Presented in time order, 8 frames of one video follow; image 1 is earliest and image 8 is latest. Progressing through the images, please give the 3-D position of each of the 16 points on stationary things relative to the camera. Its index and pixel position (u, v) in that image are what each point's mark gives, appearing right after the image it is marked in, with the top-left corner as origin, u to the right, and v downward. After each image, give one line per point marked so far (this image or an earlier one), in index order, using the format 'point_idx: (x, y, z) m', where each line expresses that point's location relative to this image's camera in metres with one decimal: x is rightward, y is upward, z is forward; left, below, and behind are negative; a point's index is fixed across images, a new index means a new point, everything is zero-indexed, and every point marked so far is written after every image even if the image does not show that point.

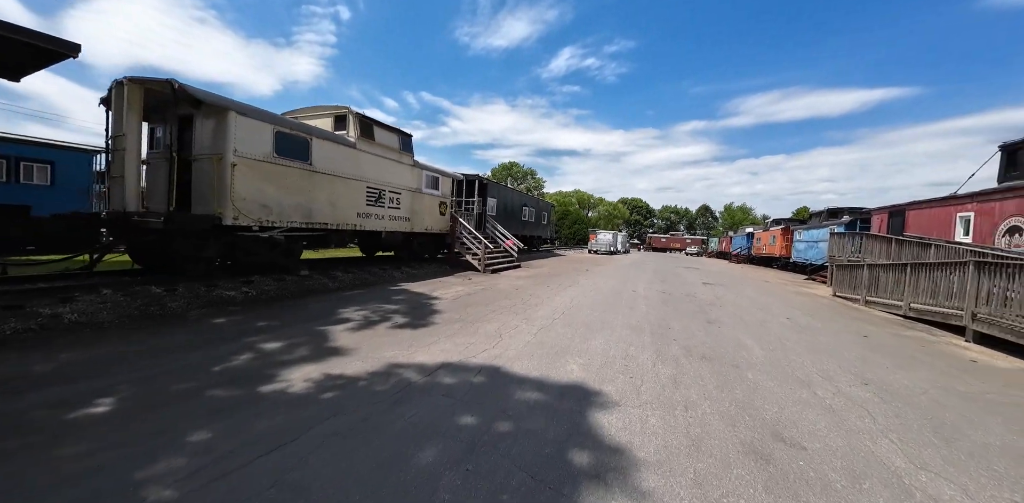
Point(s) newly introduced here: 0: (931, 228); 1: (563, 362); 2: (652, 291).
0: (+13.7, +0.7, +12.6) m
1: (+0.6, -1.3, +4.5) m
2: (+3.9, -1.2, +10.8) m
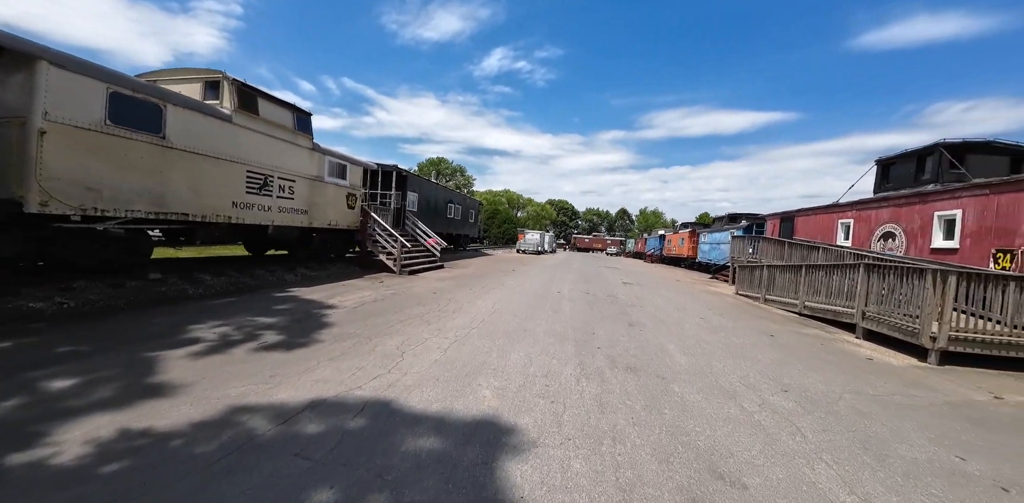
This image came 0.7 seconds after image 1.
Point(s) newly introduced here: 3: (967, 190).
0: (+11.1, +0.6, +14.0) m
1: (-0.4, -1.3, +3.7) m
2: (+1.7, -1.2, +10.5) m
3: (+10.1, +1.4, +8.3) m
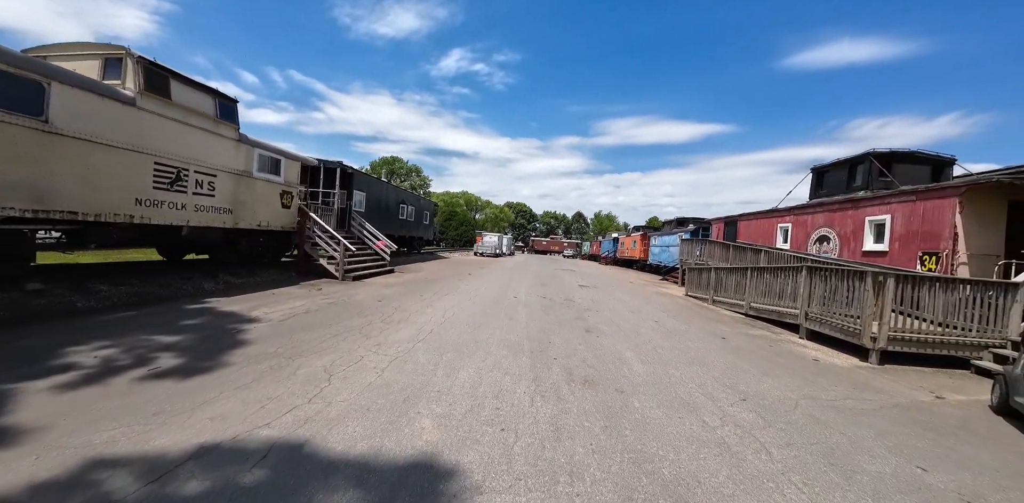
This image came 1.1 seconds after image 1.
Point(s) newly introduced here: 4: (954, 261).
0: (+9.4, +0.5, +14.7) m
1: (-0.9, -1.4, +3.2) m
2: (+0.5, -1.3, +10.1) m
3: (+9.0, +1.3, +8.9) m
4: (+8.9, -0.2, +7.6) m
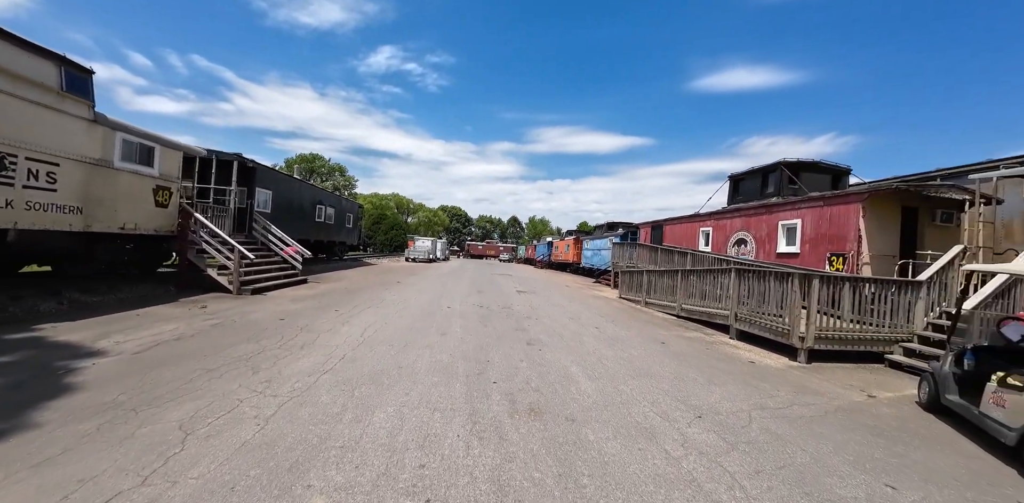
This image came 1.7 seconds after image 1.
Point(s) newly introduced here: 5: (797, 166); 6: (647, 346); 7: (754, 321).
0: (+6.8, +0.4, +15.4) m
1: (-1.3, -1.4, +2.3) m
2: (-1.1, -1.4, +9.3) m
3: (+7.5, +1.3, +9.6) m
4: (+7.5, -0.2, +8.2) m
5: (+8.5, +2.6, +11.4) m
6: (+2.3, -1.6, +6.6) m
7: (+4.8, -1.4, +7.5) m
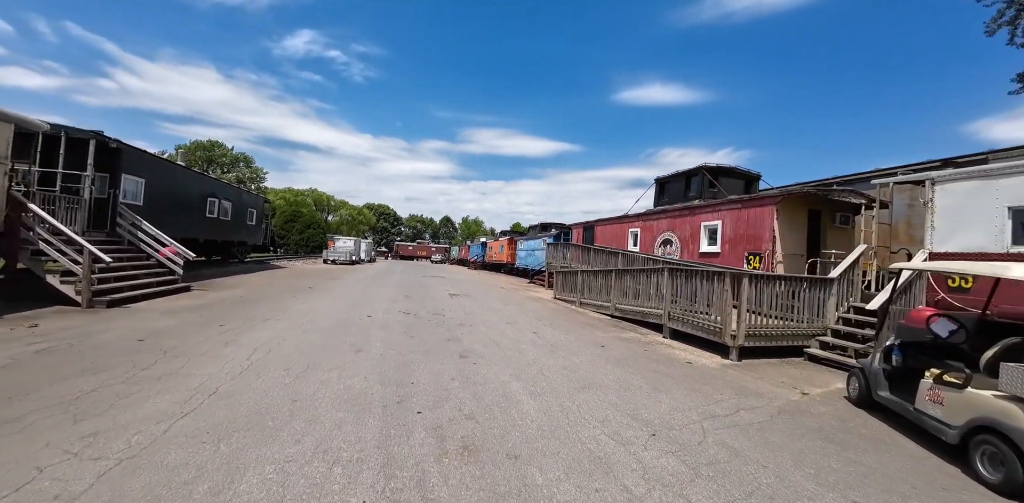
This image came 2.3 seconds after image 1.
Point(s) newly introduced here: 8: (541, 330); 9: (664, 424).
0: (+4.1, +0.4, +15.6) m
1: (-1.6, -1.4, +1.3) m
2: (-2.7, -1.4, +8.3) m
3: (+5.7, +1.3, +10.1) m
4: (+6.1, -0.2, +8.8) m
5: (+6.5, +2.6, +12.0) m
6: (+1.2, -1.6, +6.3) m
7: (+3.5, -1.4, +7.5) m
8: (+0.6, -1.6, +7.6) m
9: (+1.5, -1.7, +3.7) m
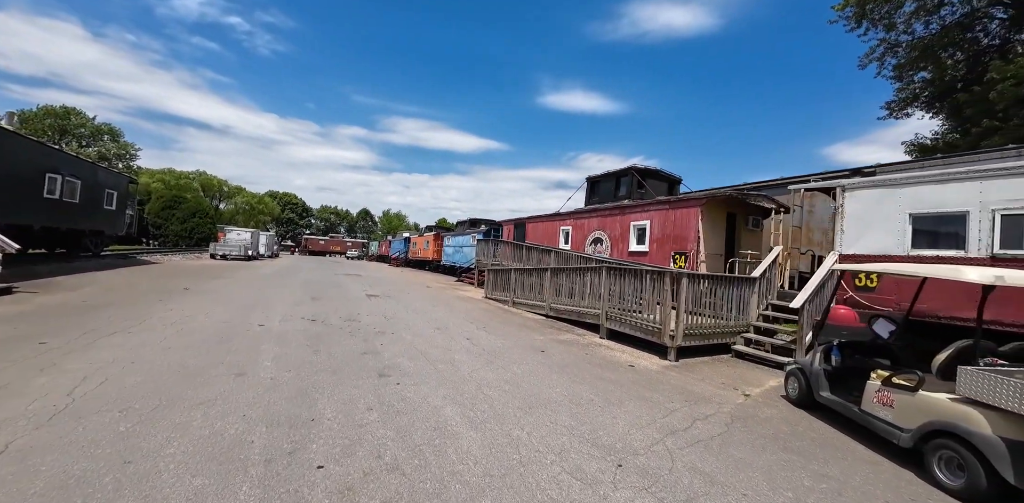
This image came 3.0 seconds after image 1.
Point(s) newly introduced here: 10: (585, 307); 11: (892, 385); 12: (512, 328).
0: (+1.2, +0.5, +15.4) m
1: (-1.6, -1.4, +0.2) m
2: (-4.0, -1.3, +6.9) m
3: (+3.9, +1.3, +10.3) m
4: (+4.5, -0.2, +9.0) m
5: (+4.3, +2.6, +12.3) m
6: (+0.2, -1.6, +5.7) m
7: (+2.2, -1.3, +7.3) m
8: (-0.7, -1.5, +6.8) m
9: (+1.0, -1.7, +3.2) m
10: (+1.7, -1.3, +8.6) m
11: (+3.4, -1.2, +3.4) m
12: (+0.1, -1.6, +7.9) m
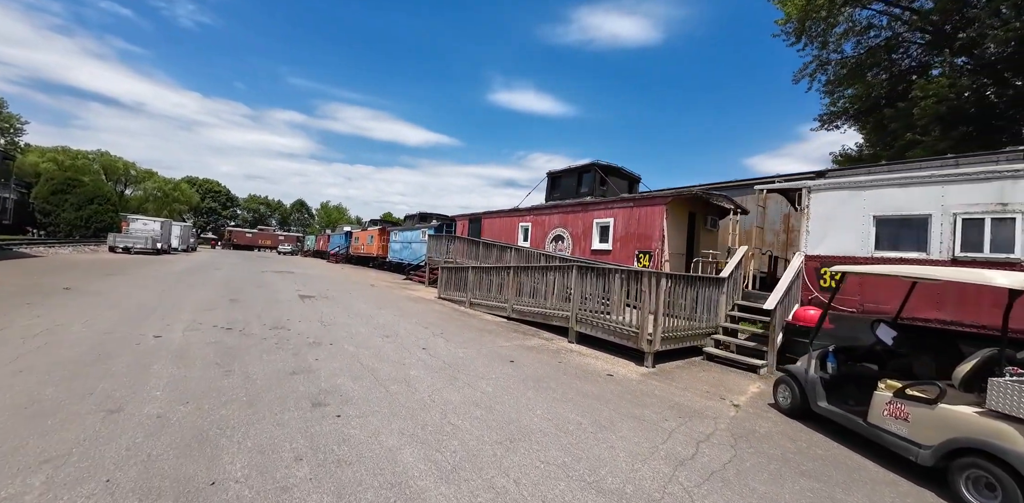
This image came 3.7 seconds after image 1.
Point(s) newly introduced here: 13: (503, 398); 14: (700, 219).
0: (-0.5, +0.7, +14.7) m
1: (-1.2, -1.4, -0.7) m
2: (-4.6, -1.2, +5.6) m
3: (+2.8, +1.3, +10.0) m
4: (+3.5, -0.1, +8.9) m
5: (+2.9, +2.7, +12.1) m
6: (-0.2, -1.5, +4.9) m
7: (+1.5, -1.3, +6.9) m
8: (-1.3, -1.4, +5.9) m
9: (+0.9, -1.7, +2.6) m
10: (+0.8, -1.2, +8.1) m
11: (+3.3, -1.2, +3.1) m
12: (-0.7, -1.5, +7.1) m
13: (-0.1, -1.5, +4.0) m
14: (+4.9, +0.8, +9.9) m
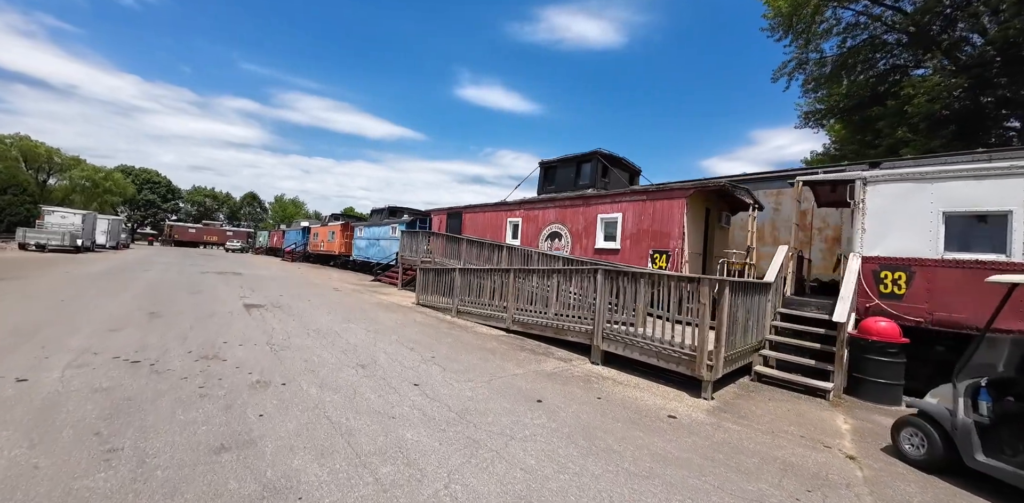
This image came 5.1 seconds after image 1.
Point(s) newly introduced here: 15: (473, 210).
0: (-1.1, +0.7, +13.3) m
1: (-0.4, -1.4, -2.1) m
2: (-4.3, -1.2, +3.8) m
3: (+2.7, +1.4, +8.9) m
4: (+3.5, -0.1, +7.8) m
5: (+2.6, +2.7, +10.9) m
6: (+0.1, -1.6, +3.6) m
7: (+1.6, -1.3, +5.6) m
8: (-1.0, -1.4, +4.5) m
9: (+1.4, -1.7, +1.4) m
10: (+0.8, -1.2, +6.8) m
11: (+3.7, -1.2, +2.1) m
12: (-0.6, -1.5, +5.7) m
13: (+0.3, -1.6, +2.6) m
14: (+4.8, +0.9, +9.0) m
15: (-1.5, +1.6, +13.9) m
